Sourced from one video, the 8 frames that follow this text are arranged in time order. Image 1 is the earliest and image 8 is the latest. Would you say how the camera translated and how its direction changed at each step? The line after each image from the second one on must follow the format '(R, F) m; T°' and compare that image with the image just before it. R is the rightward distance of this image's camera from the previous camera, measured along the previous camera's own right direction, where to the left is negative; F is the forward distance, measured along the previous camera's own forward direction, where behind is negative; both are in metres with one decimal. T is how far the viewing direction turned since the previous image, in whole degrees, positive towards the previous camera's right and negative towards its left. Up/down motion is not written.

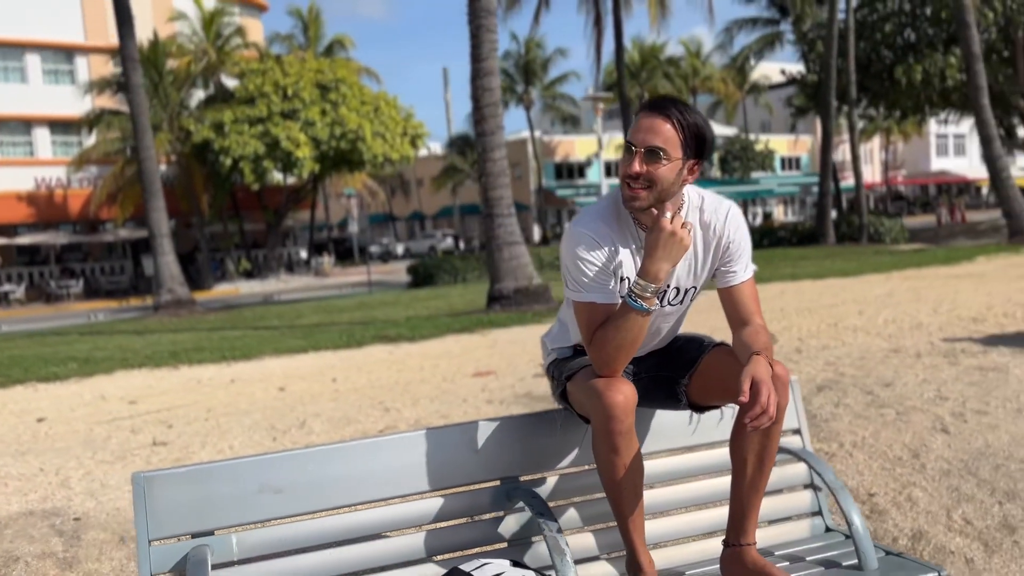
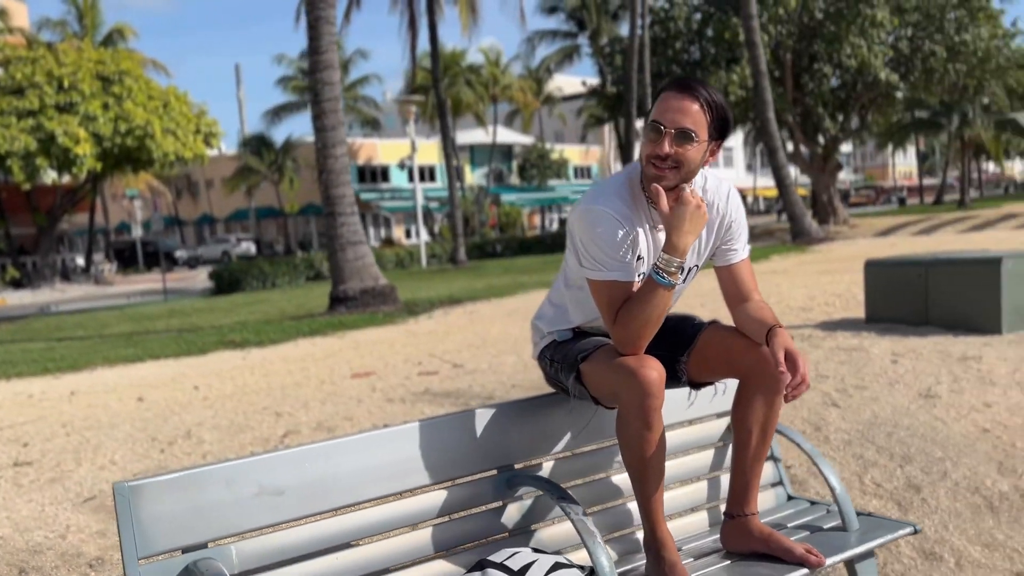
(-0.7, +0.2) m; +13°
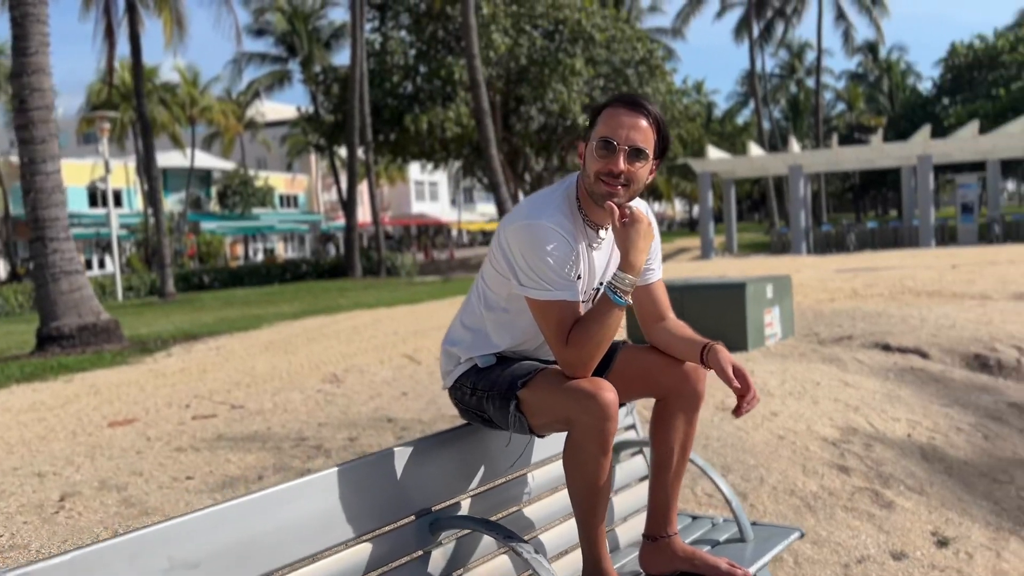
(-0.7, +0.3) m; +20°
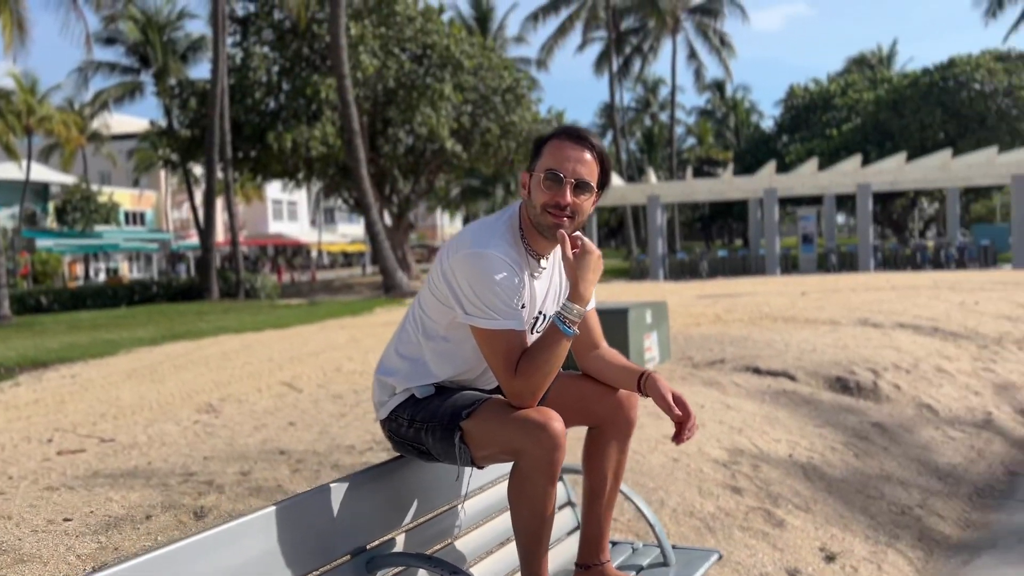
(-0.3, 0.0) m; +9°
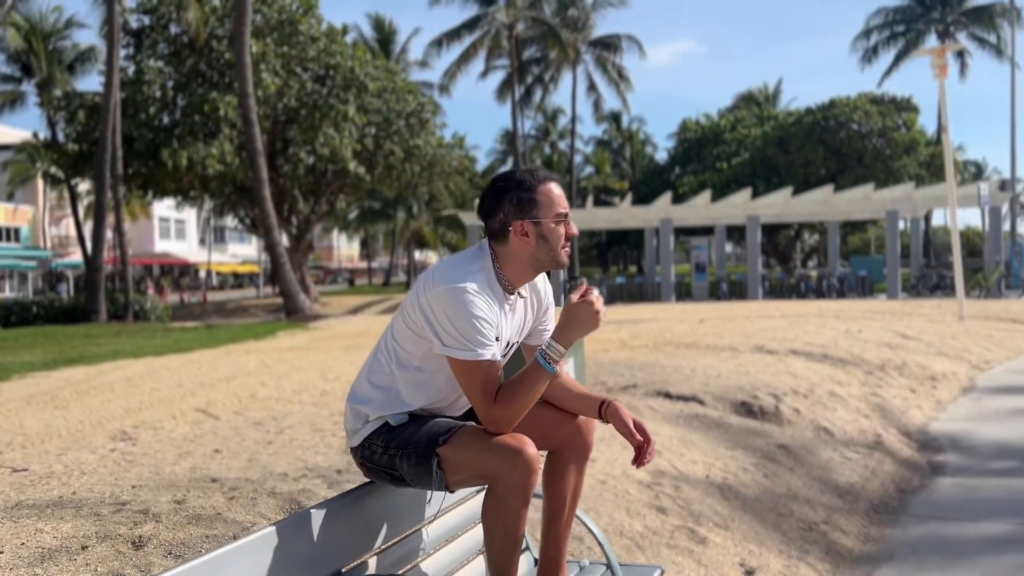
(-0.2, -0.2) m; +7°
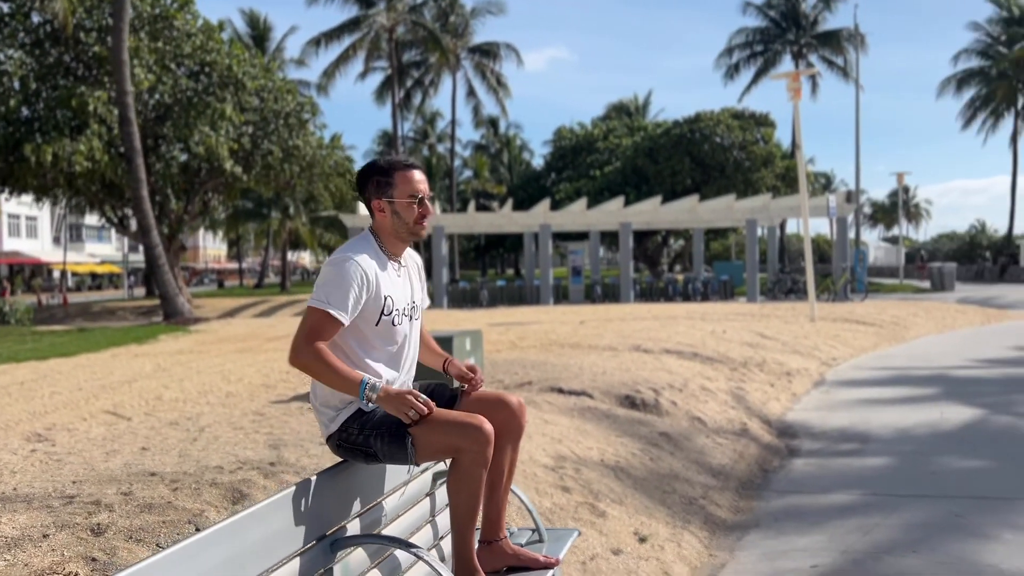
(-0.3, -0.6) m; +8°
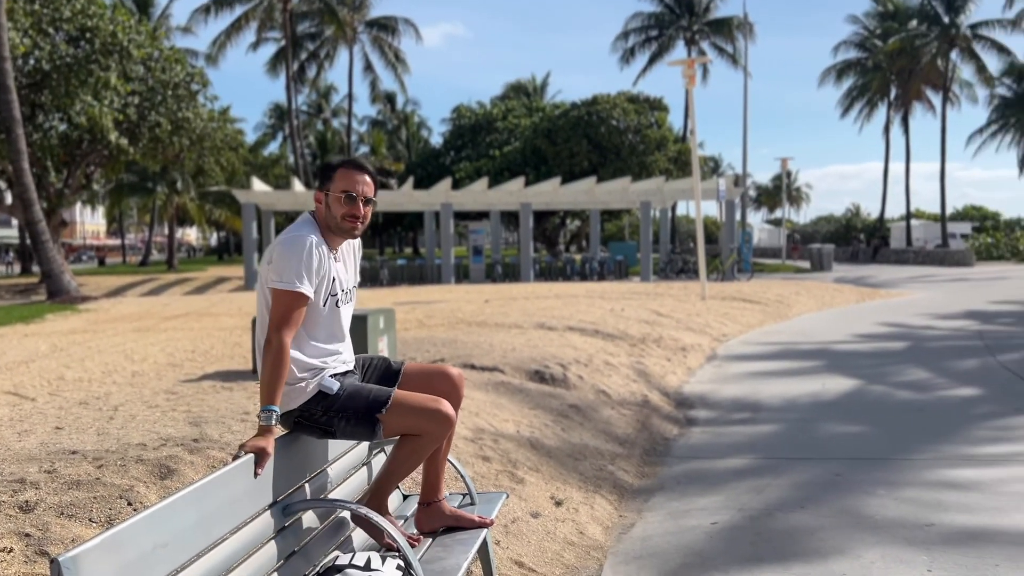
(-0.2, -0.2) m; +7°
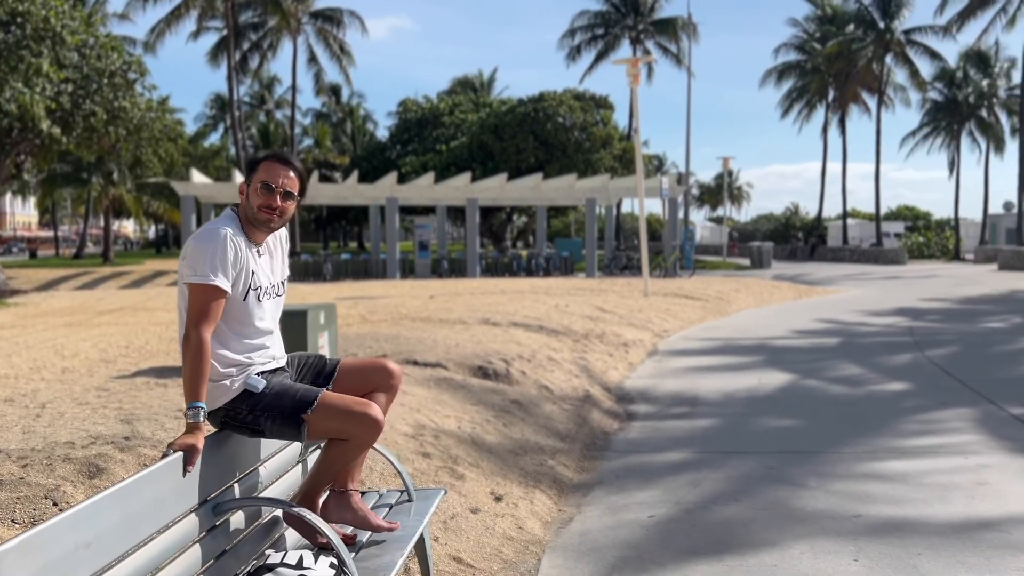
(0.0, 0.0) m; +4°
